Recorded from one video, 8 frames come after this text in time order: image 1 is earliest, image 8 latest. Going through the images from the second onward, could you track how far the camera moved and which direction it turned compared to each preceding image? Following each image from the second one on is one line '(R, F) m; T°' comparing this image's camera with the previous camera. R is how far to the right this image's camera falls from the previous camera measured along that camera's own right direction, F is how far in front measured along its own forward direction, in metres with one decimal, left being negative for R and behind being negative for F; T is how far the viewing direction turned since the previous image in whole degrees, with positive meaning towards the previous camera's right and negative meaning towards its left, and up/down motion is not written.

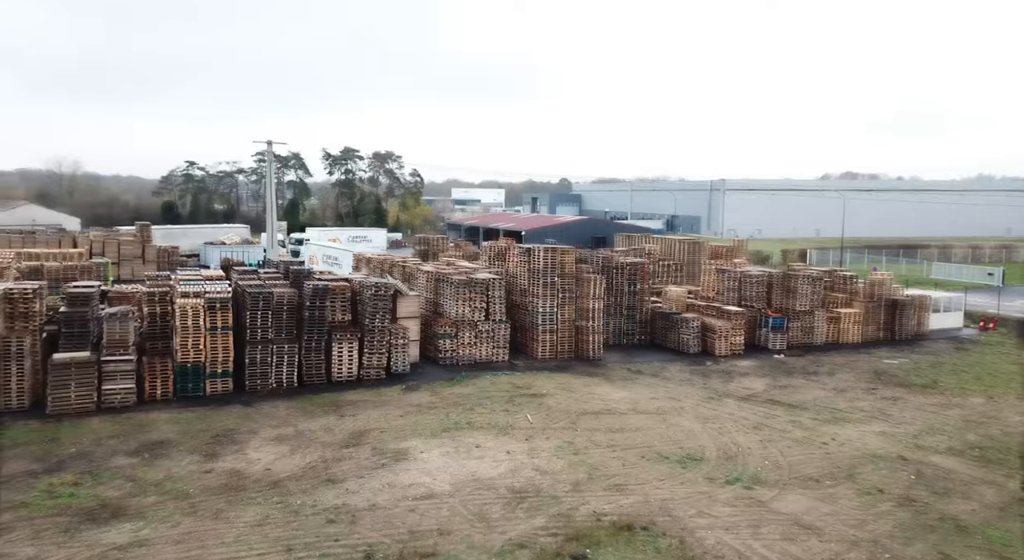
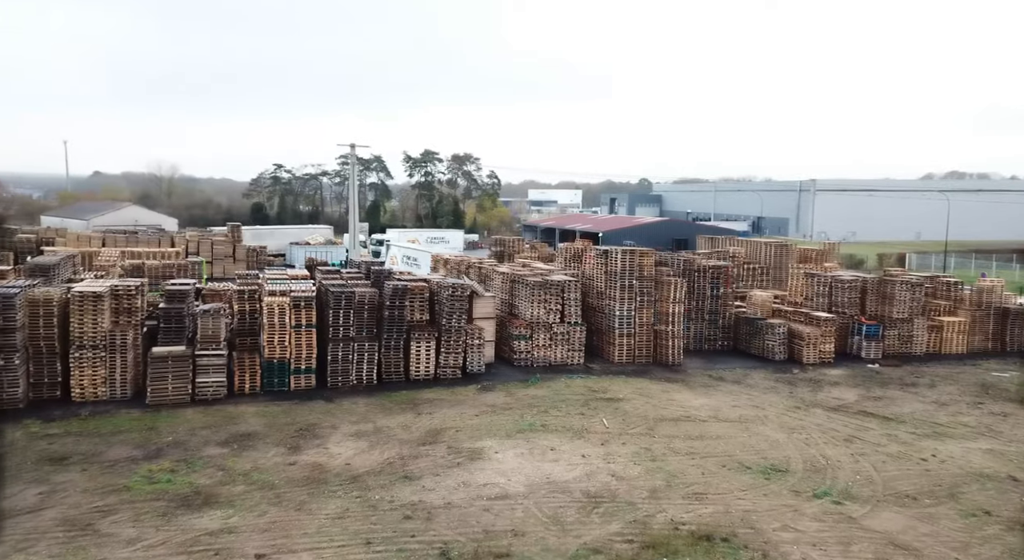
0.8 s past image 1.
(-0.3, +0.1) m; -6°
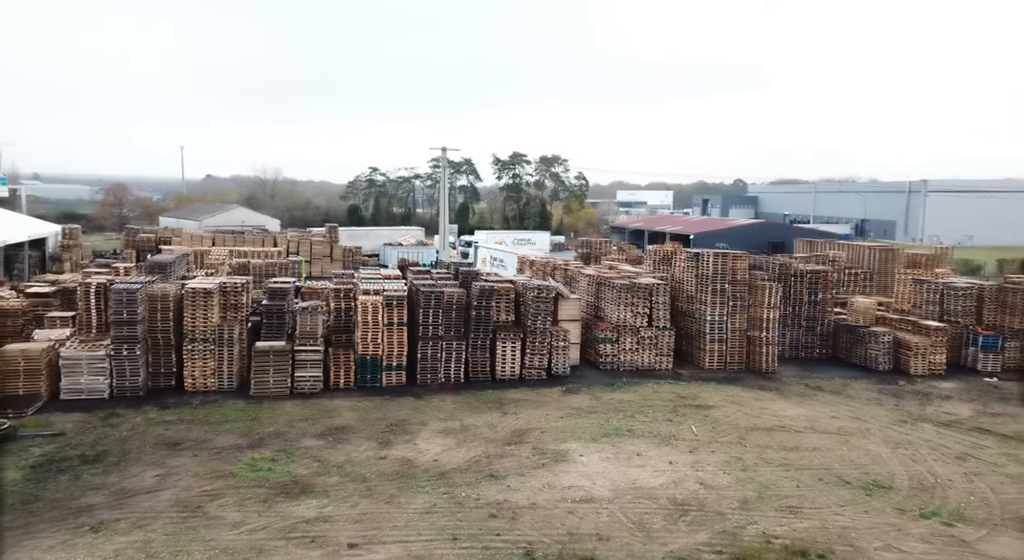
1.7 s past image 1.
(-0.3, 0.0) m; -6°
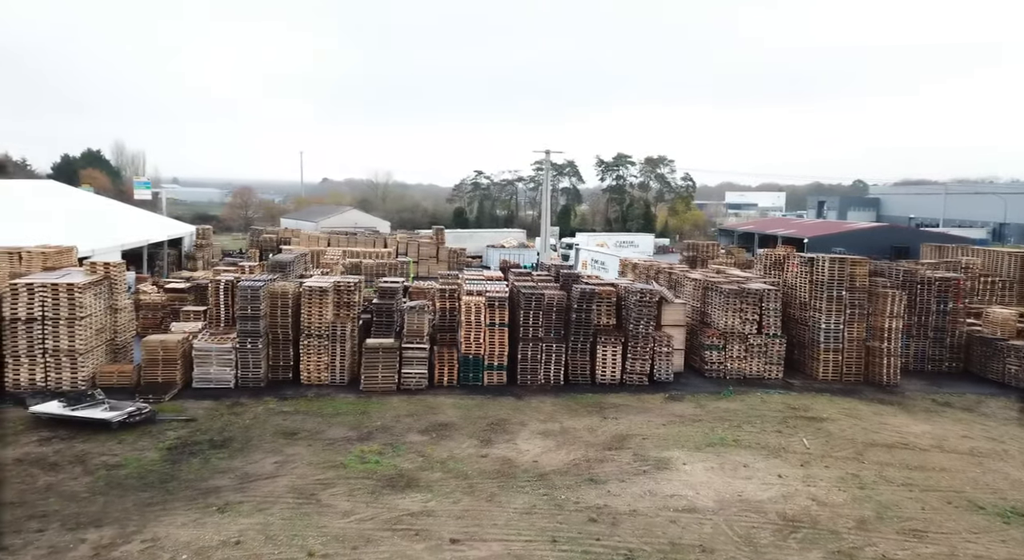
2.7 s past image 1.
(-0.4, 0.0) m; -7°
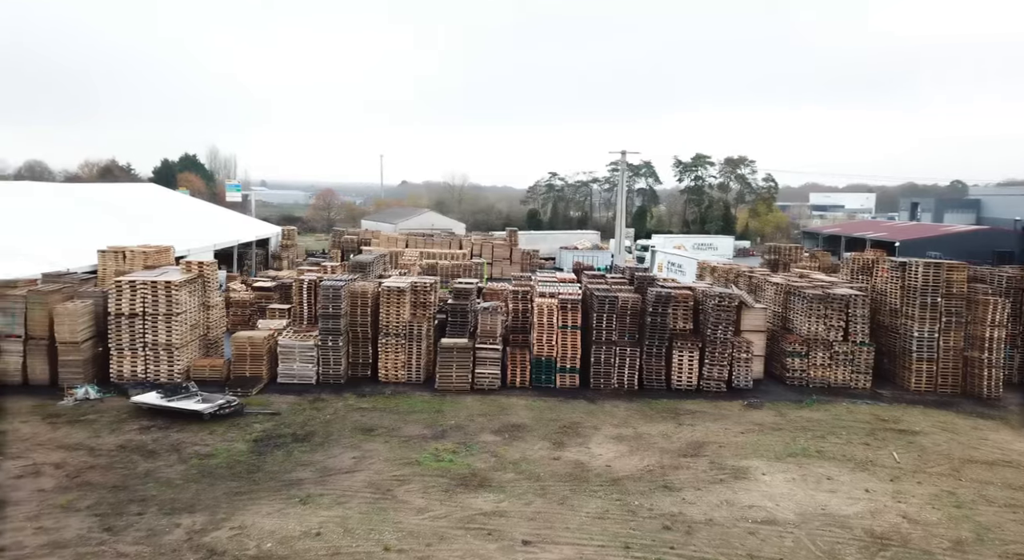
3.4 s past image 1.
(-0.3, 0.0) m; -5°
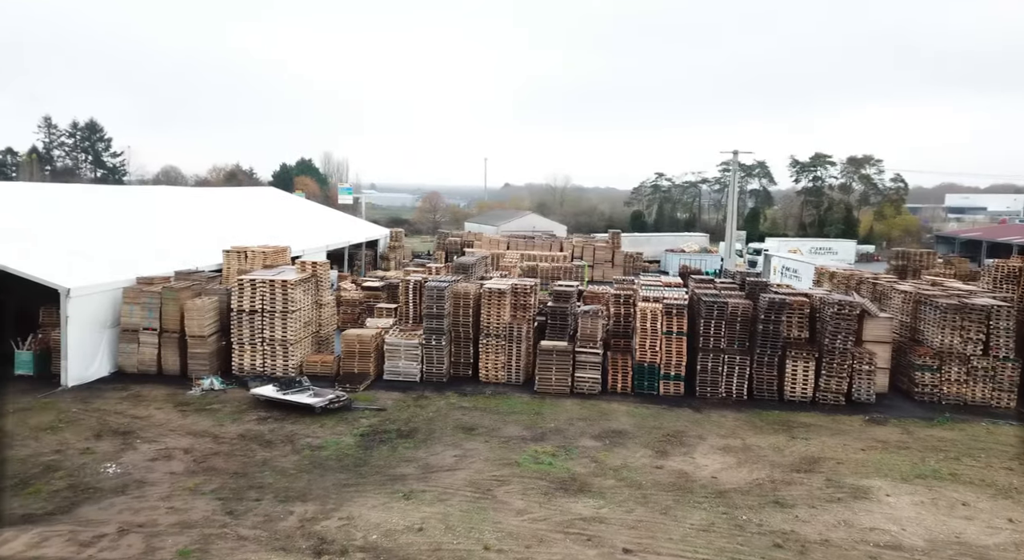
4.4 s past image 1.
(-0.3, +0.1) m; -8°
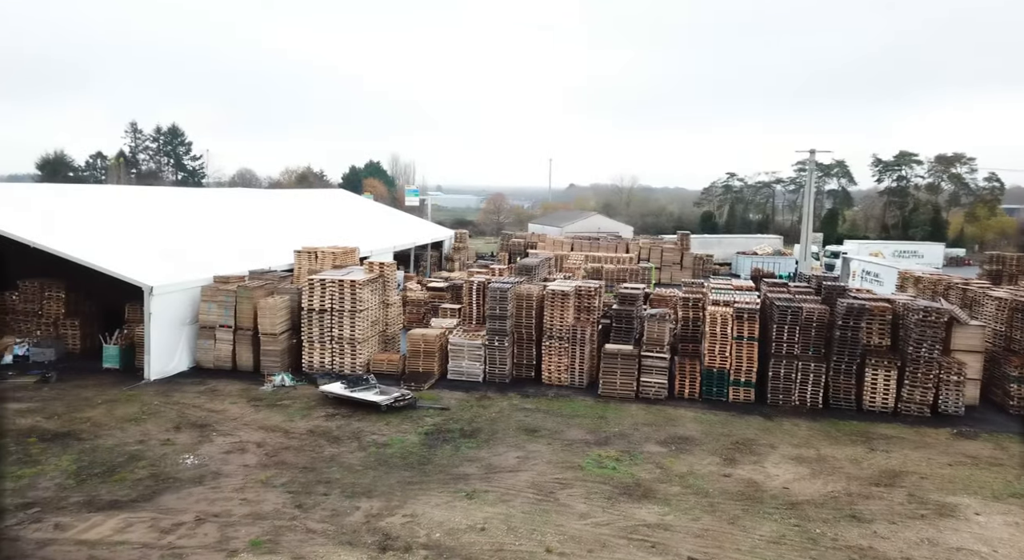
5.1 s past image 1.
(-0.2, +0.1) m; -5°
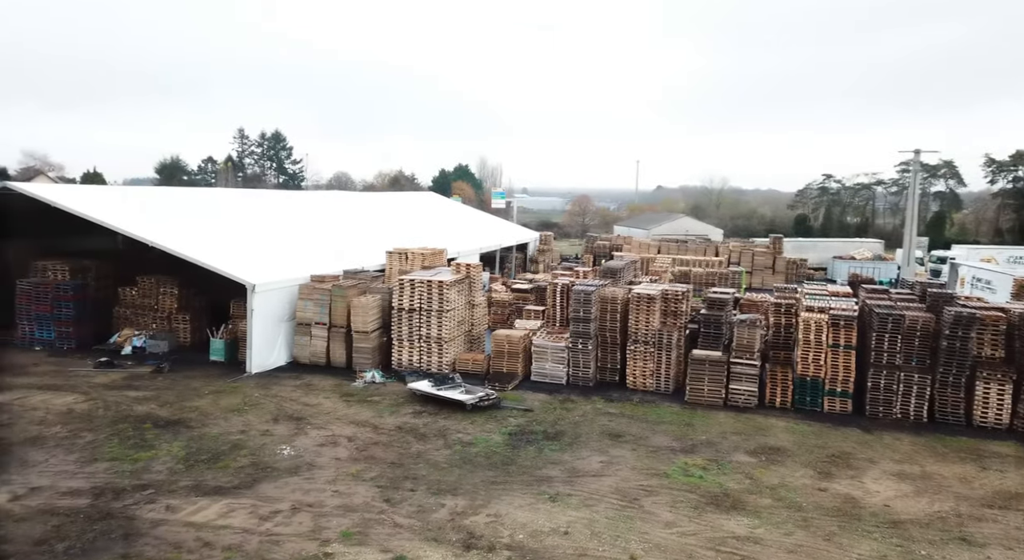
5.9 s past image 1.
(-0.4, -0.1) m; -6°
